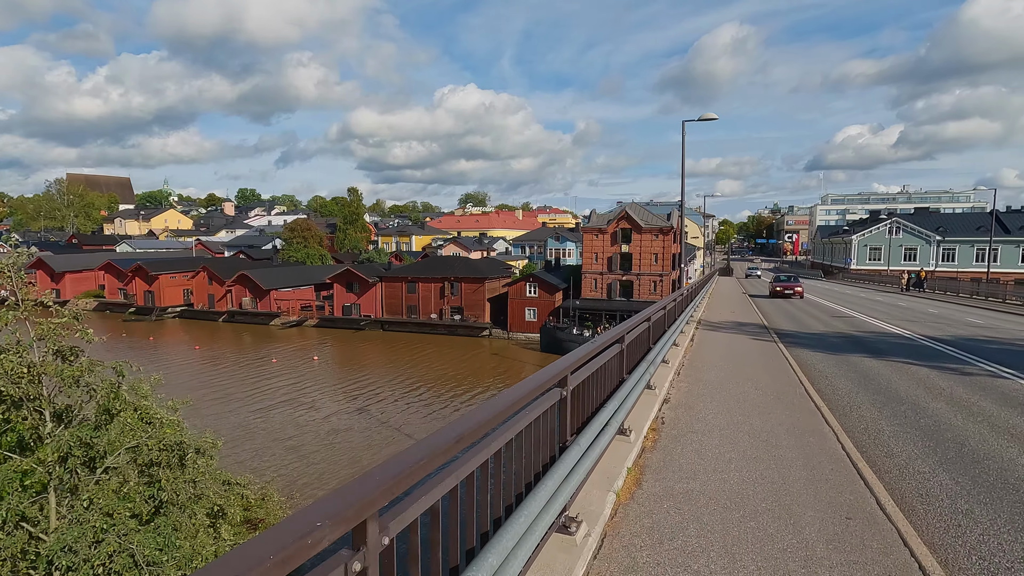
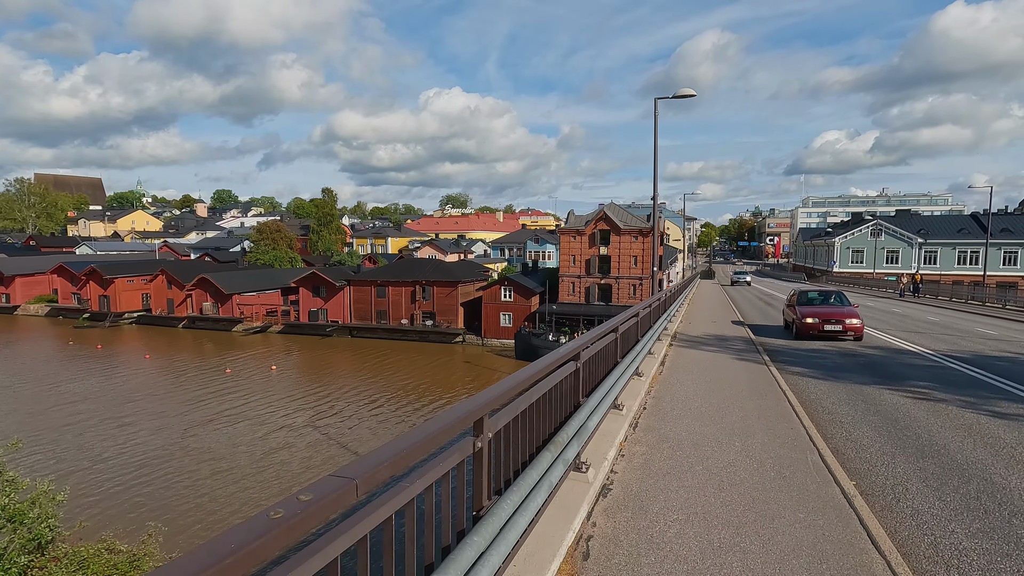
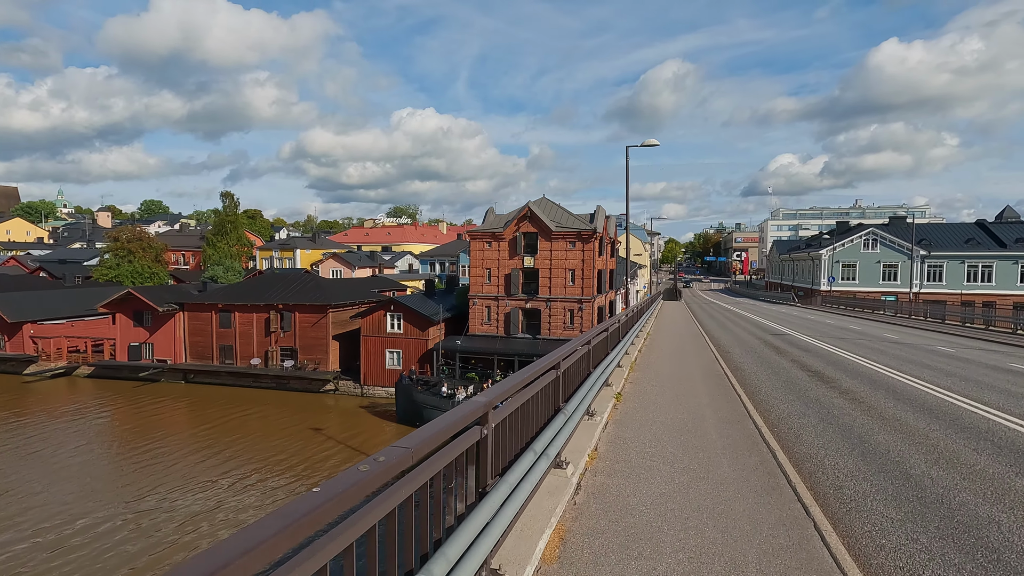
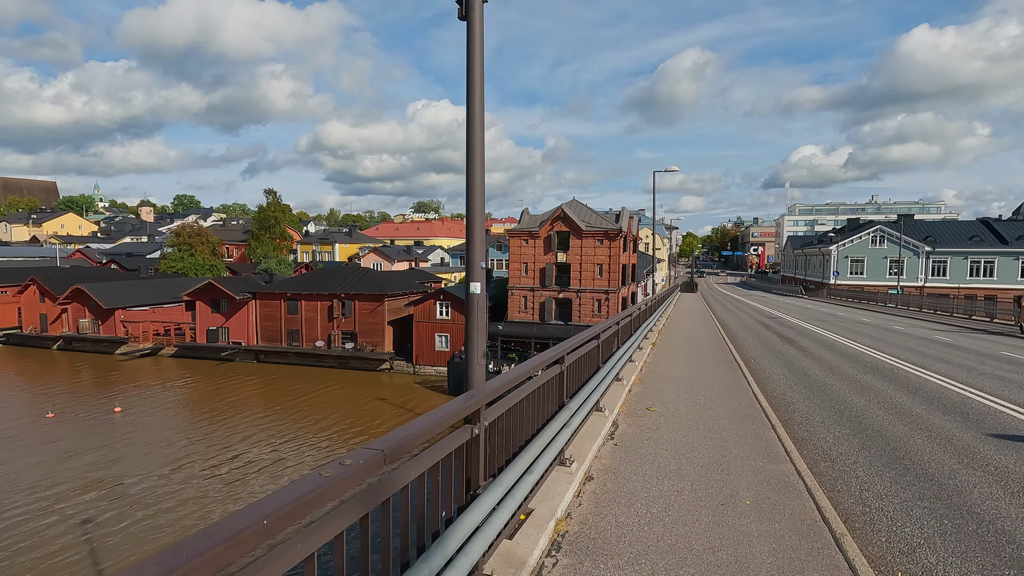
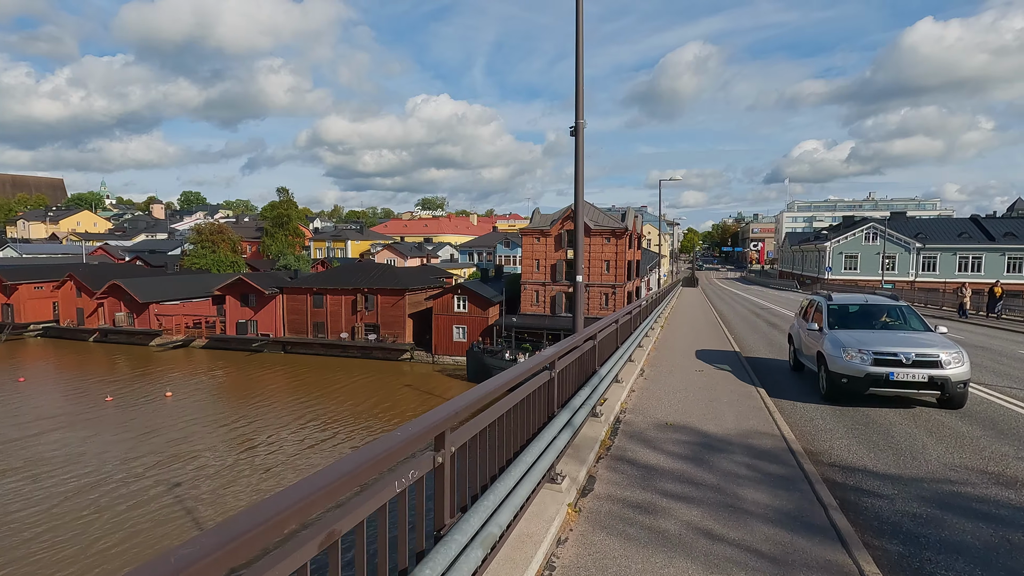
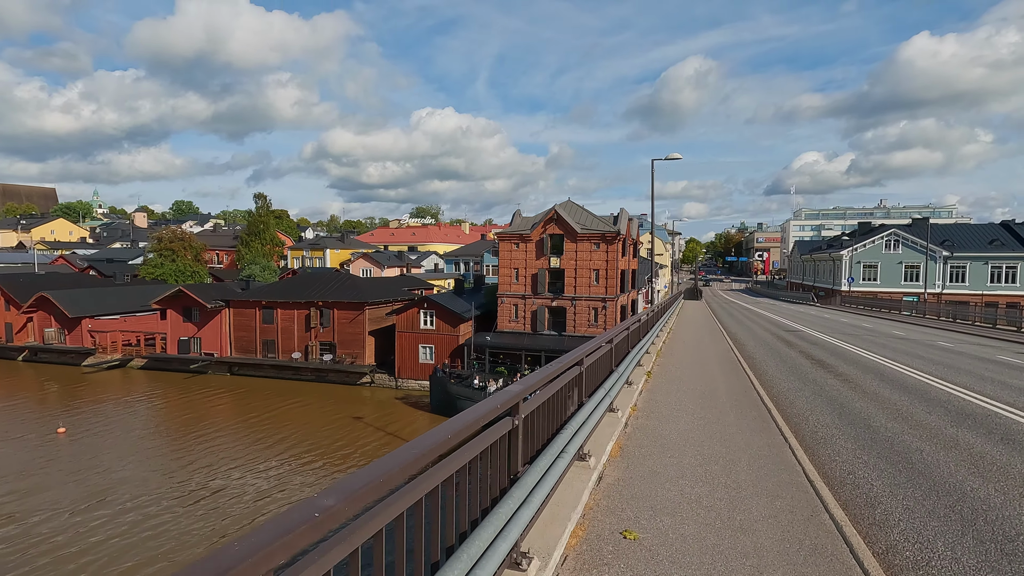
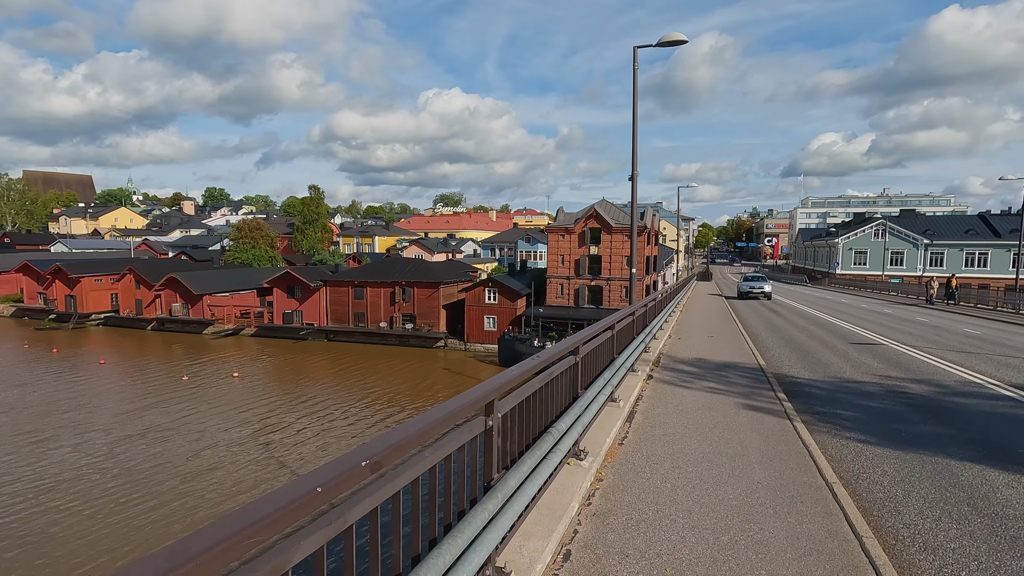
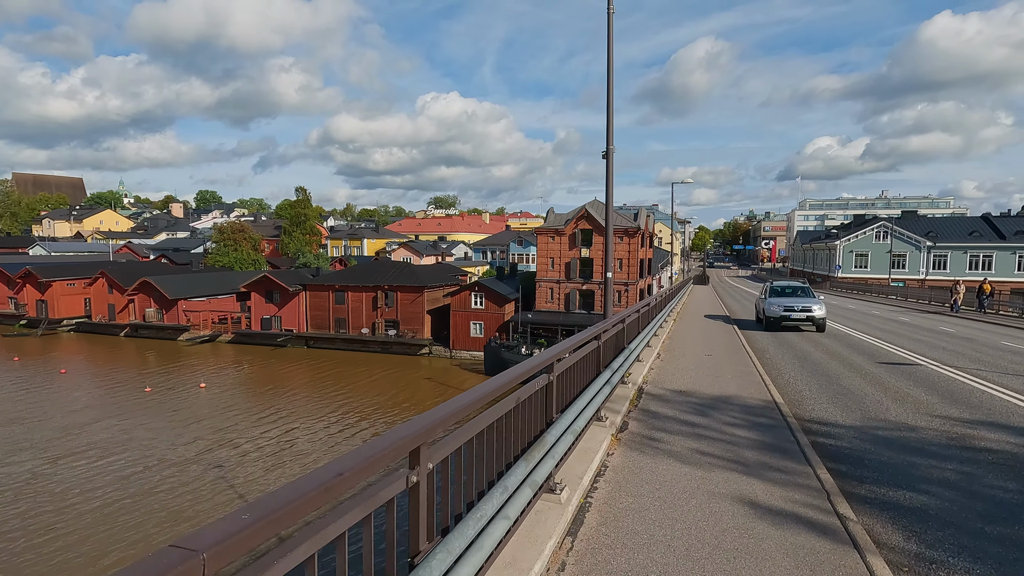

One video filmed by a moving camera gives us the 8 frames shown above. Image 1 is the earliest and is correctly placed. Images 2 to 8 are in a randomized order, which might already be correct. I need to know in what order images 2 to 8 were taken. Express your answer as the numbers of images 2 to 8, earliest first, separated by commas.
2, 7, 8, 5, 4, 6, 3
